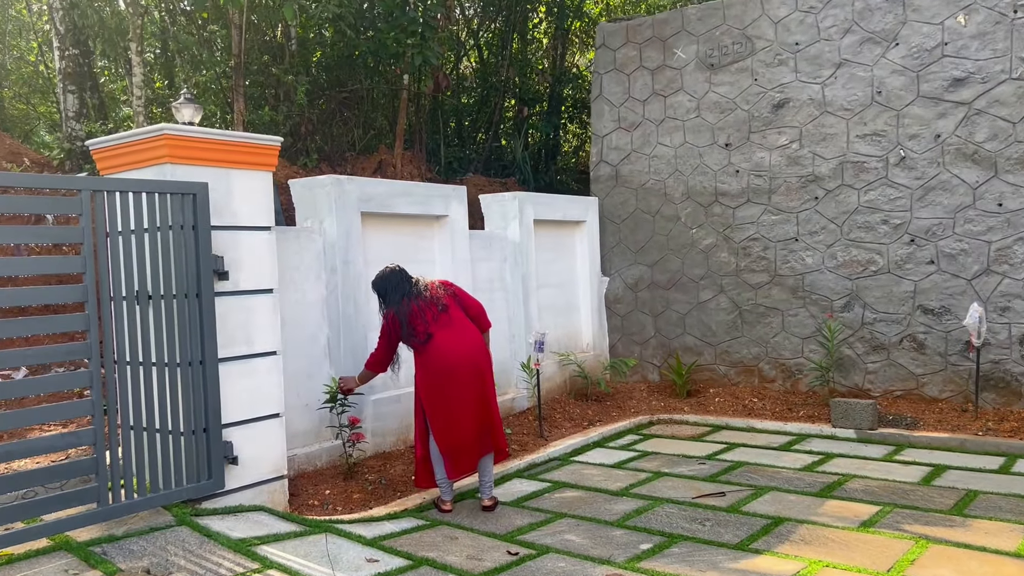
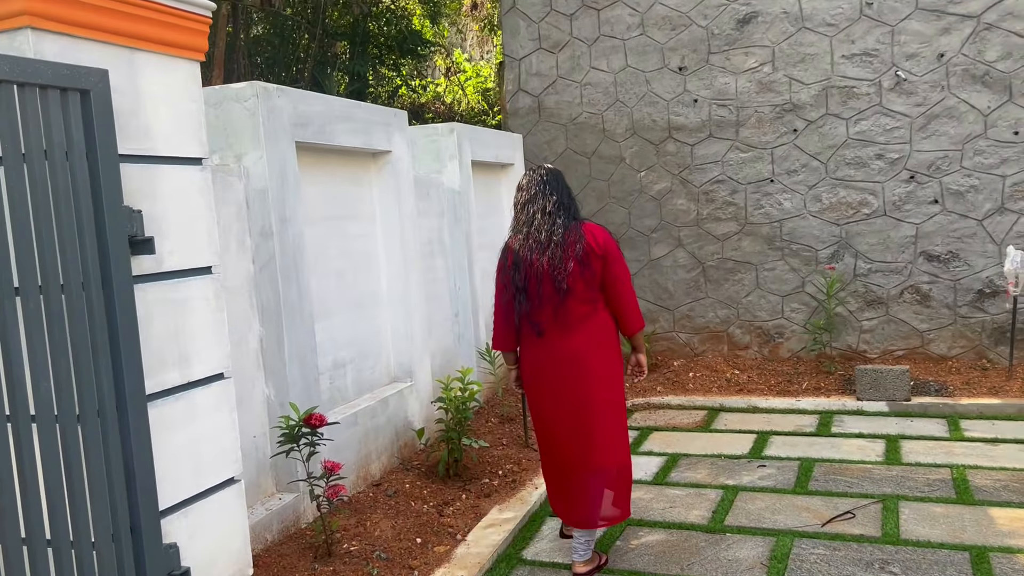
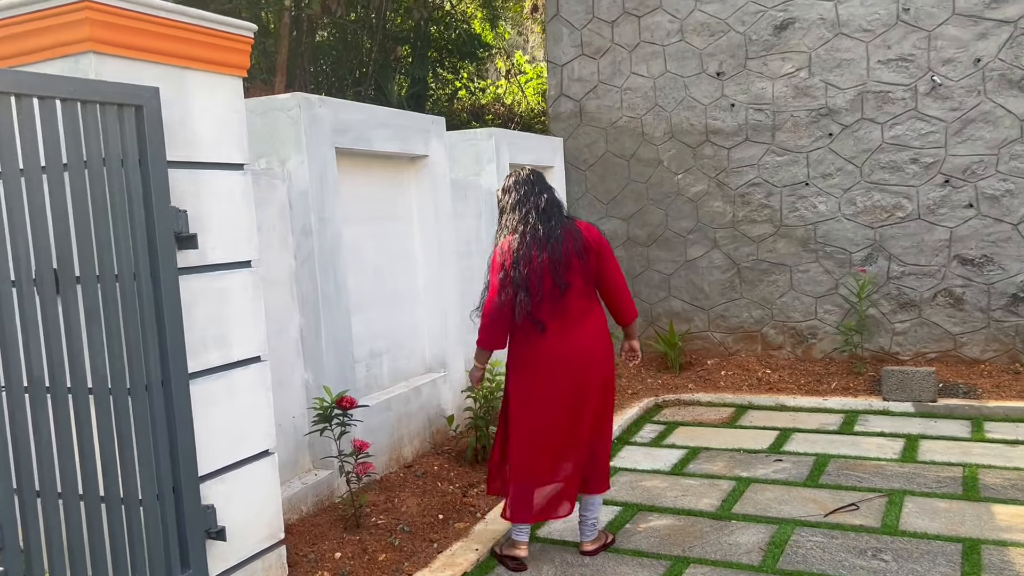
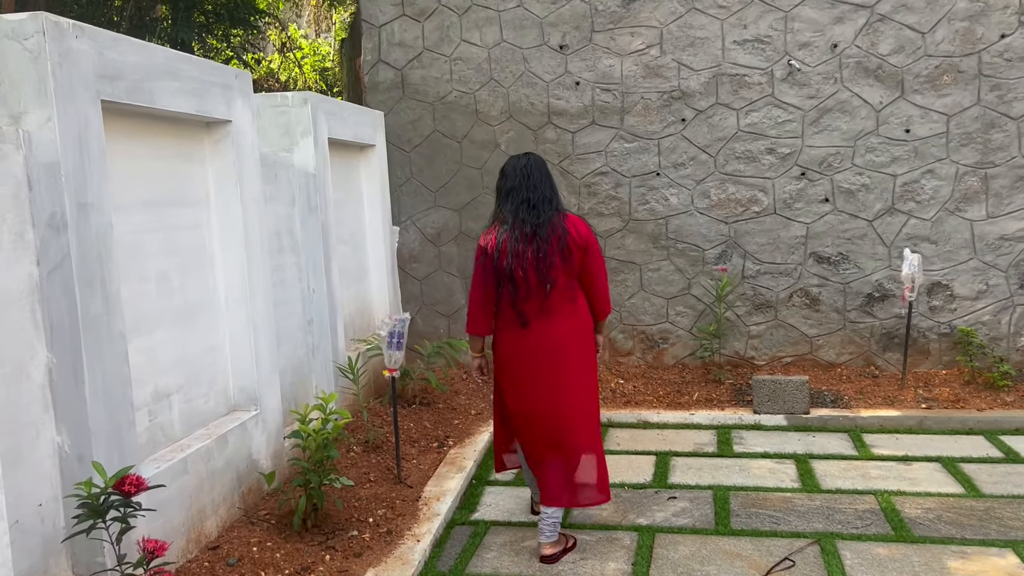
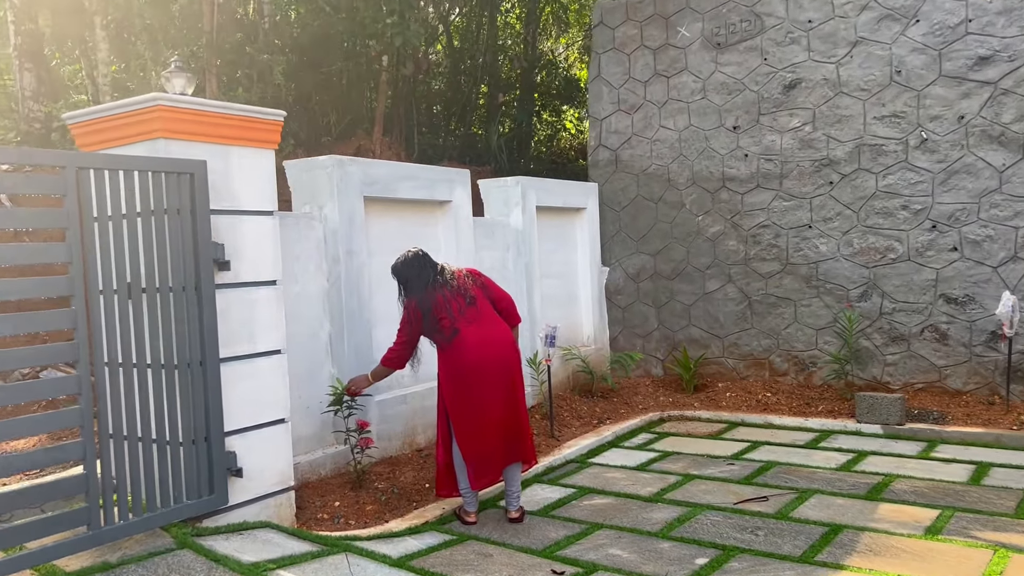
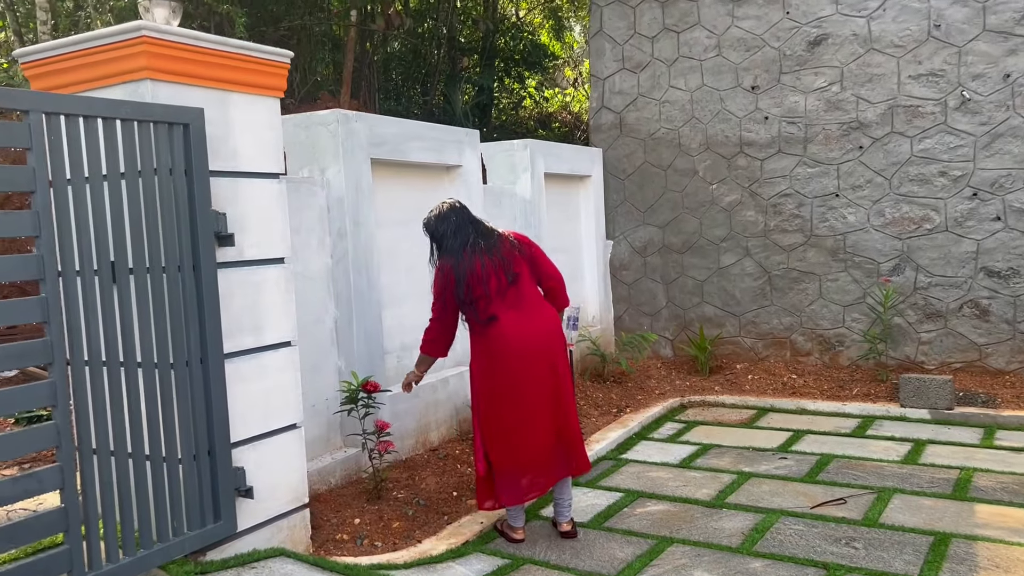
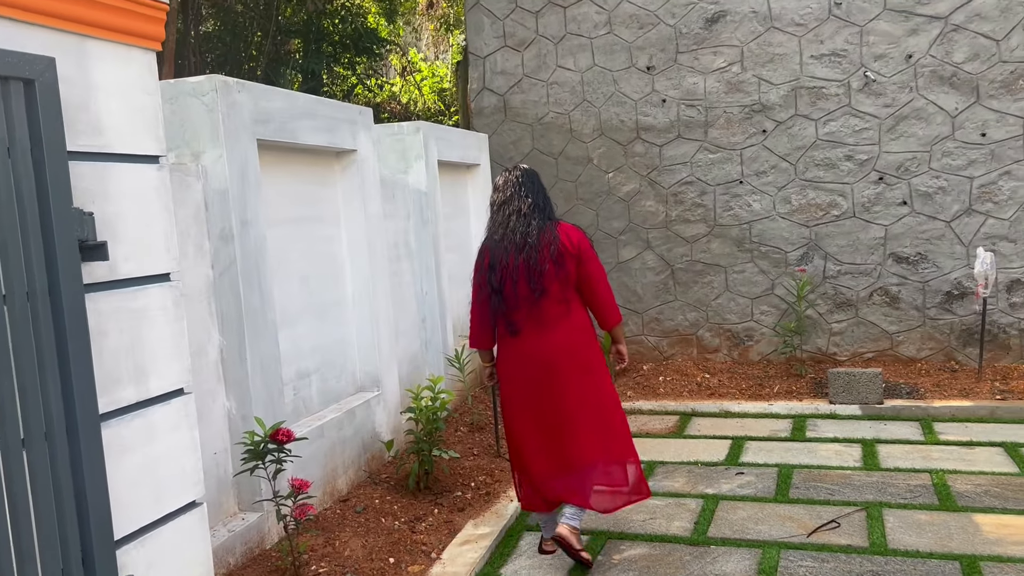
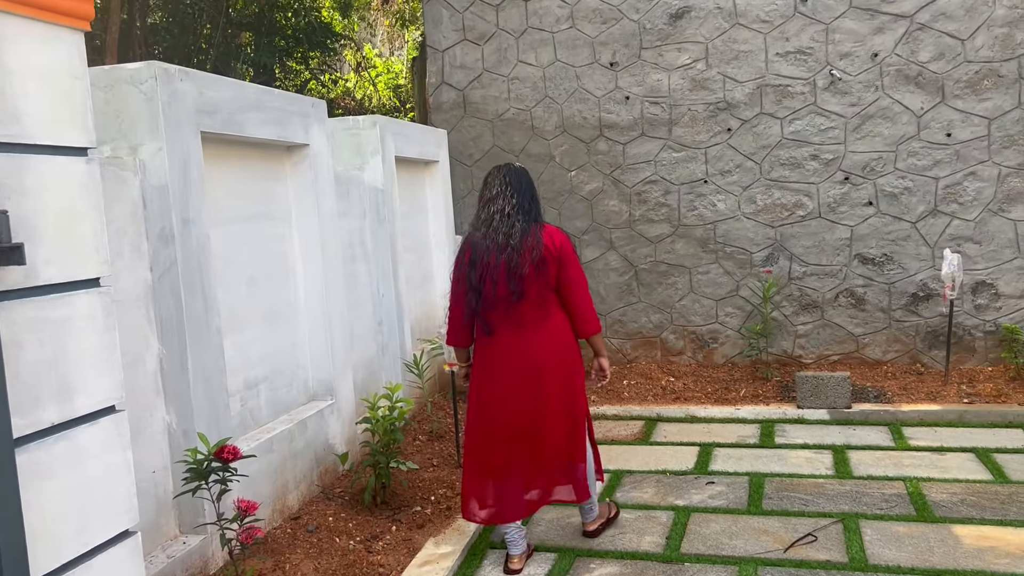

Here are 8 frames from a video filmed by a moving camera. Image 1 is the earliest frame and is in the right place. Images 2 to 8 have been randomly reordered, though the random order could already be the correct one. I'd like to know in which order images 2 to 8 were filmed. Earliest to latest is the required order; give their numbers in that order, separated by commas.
5, 6, 3, 2, 7, 8, 4
